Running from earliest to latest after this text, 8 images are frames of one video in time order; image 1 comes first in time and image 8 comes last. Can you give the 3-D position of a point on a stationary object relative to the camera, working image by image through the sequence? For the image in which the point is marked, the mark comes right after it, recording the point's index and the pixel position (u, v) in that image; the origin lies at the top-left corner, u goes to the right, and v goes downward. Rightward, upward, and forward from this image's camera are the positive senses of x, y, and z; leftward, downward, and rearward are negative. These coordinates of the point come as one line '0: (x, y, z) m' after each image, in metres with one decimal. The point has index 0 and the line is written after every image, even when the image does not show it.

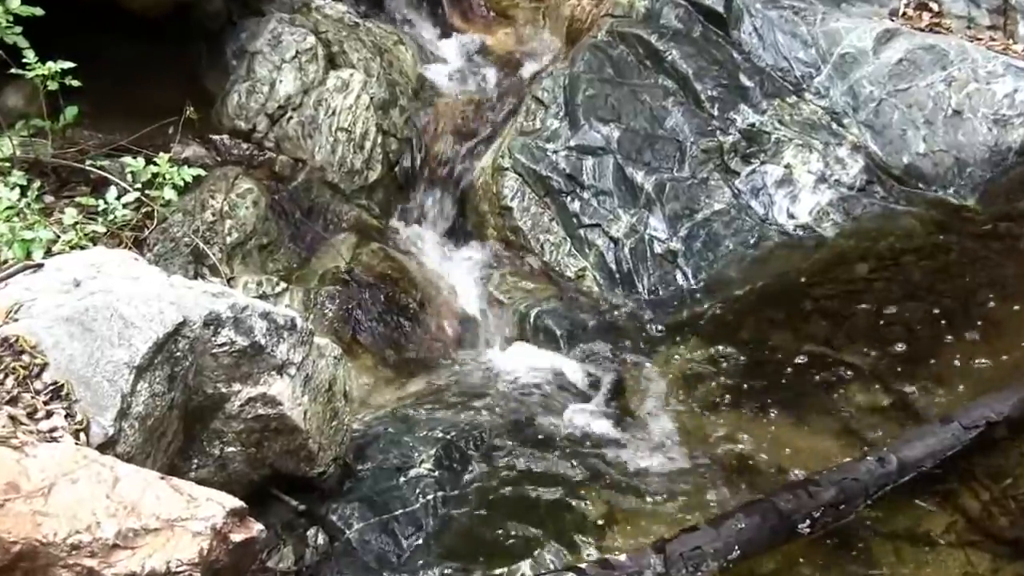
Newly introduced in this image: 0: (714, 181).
0: (+1.4, +0.7, +6.8) m
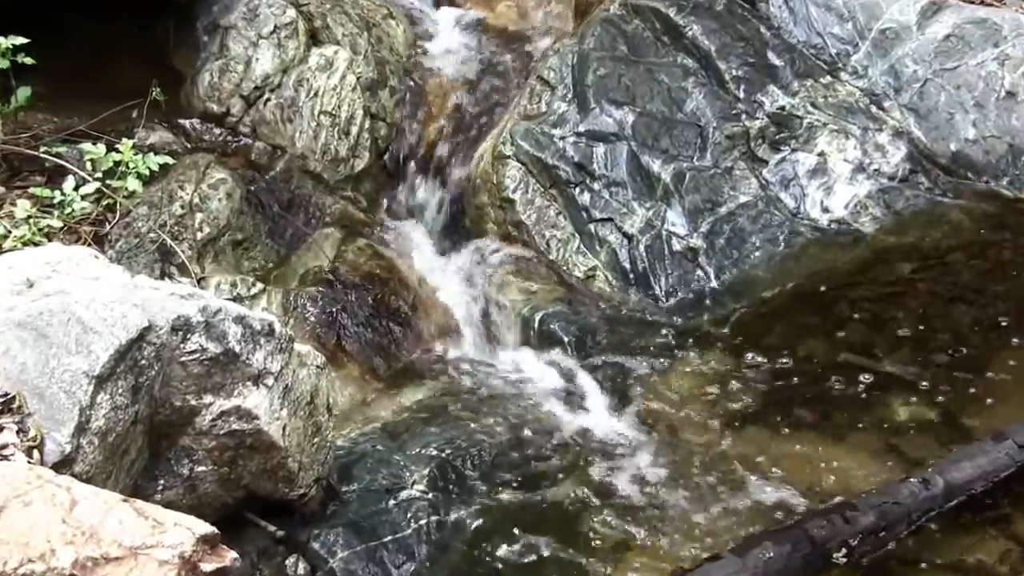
0: (+1.4, +0.7, +6.1) m
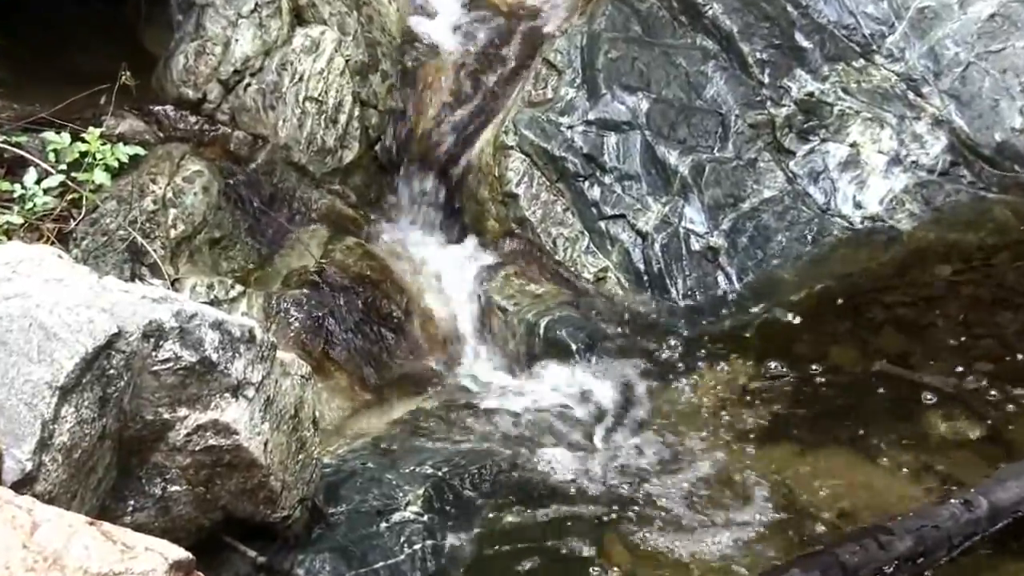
0: (+1.4, +0.7, +5.6) m
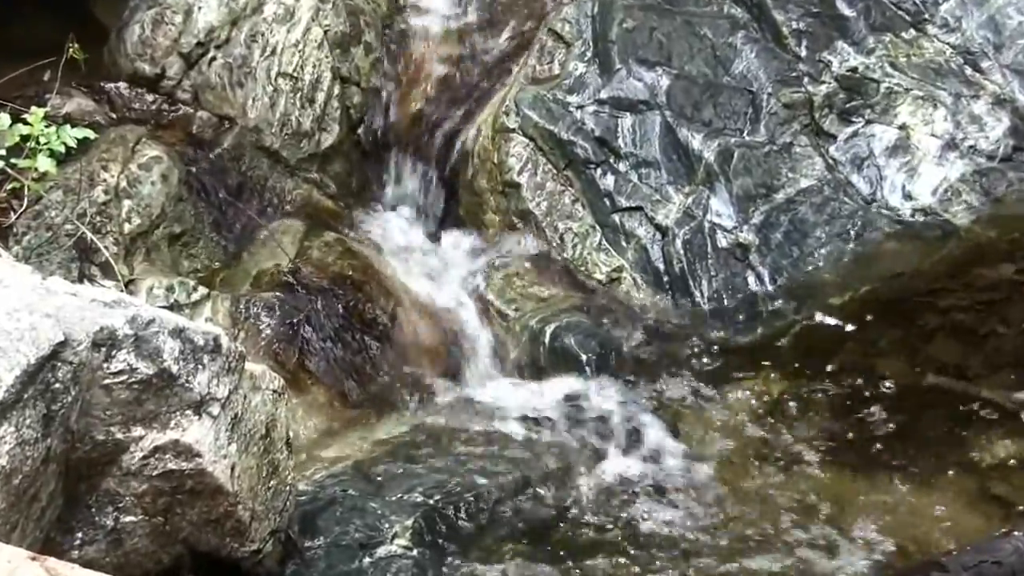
0: (+1.4, +0.7, +5.0) m
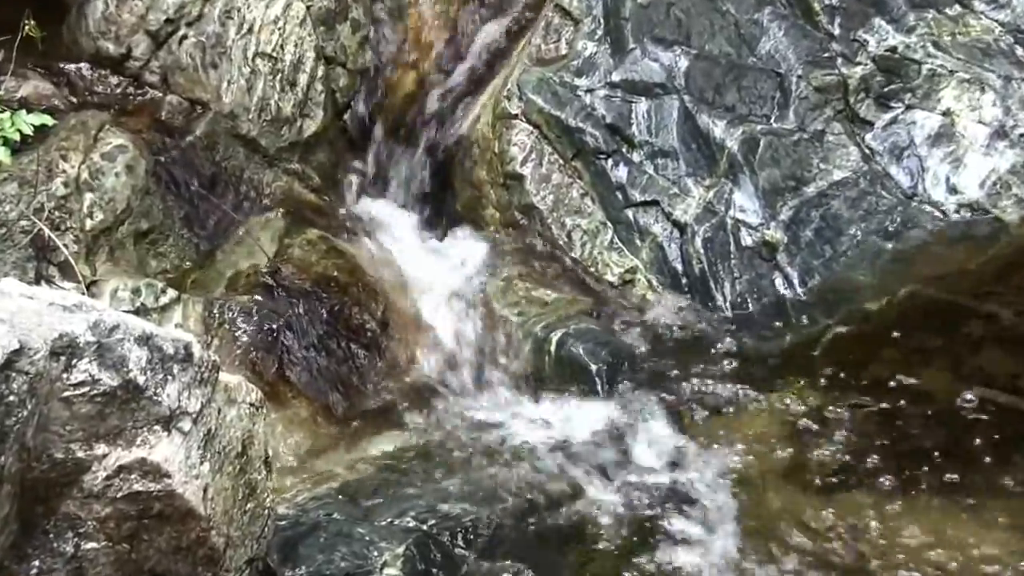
0: (+1.5, +0.7, +4.5) m
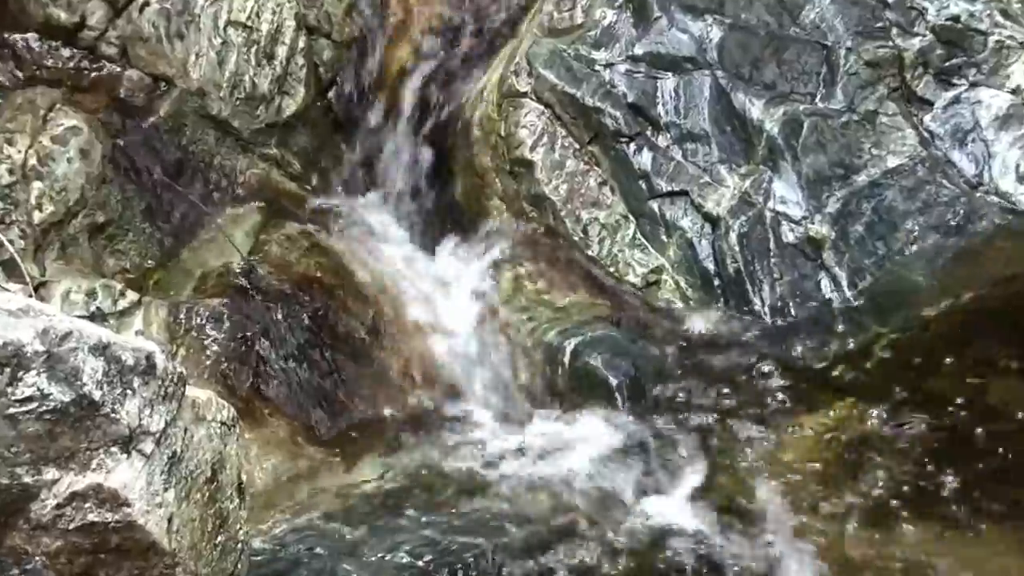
0: (+1.5, +0.7, +3.9) m
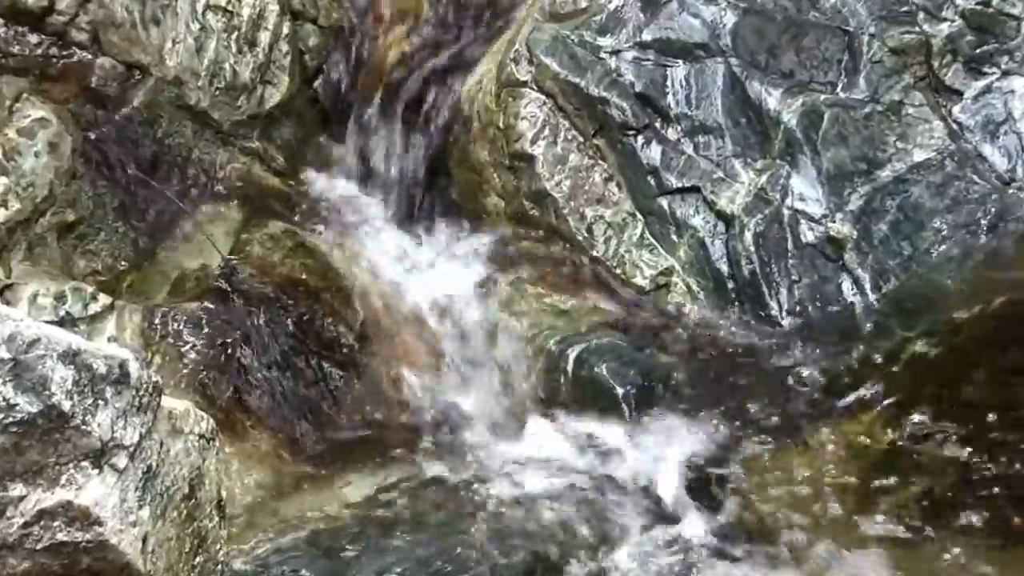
0: (+1.5, +0.7, +3.7) m
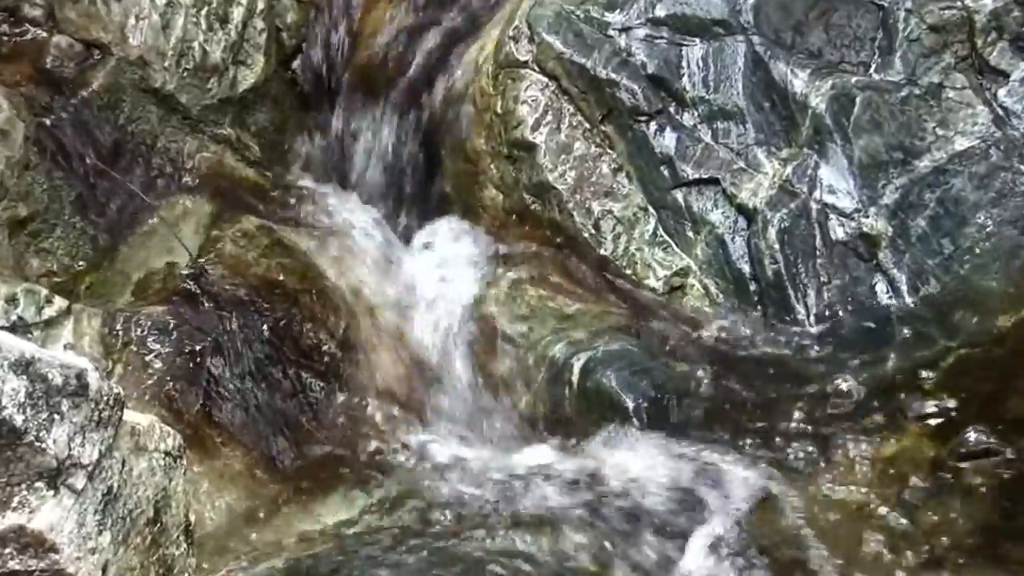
0: (+1.5, +0.7, +3.4) m
